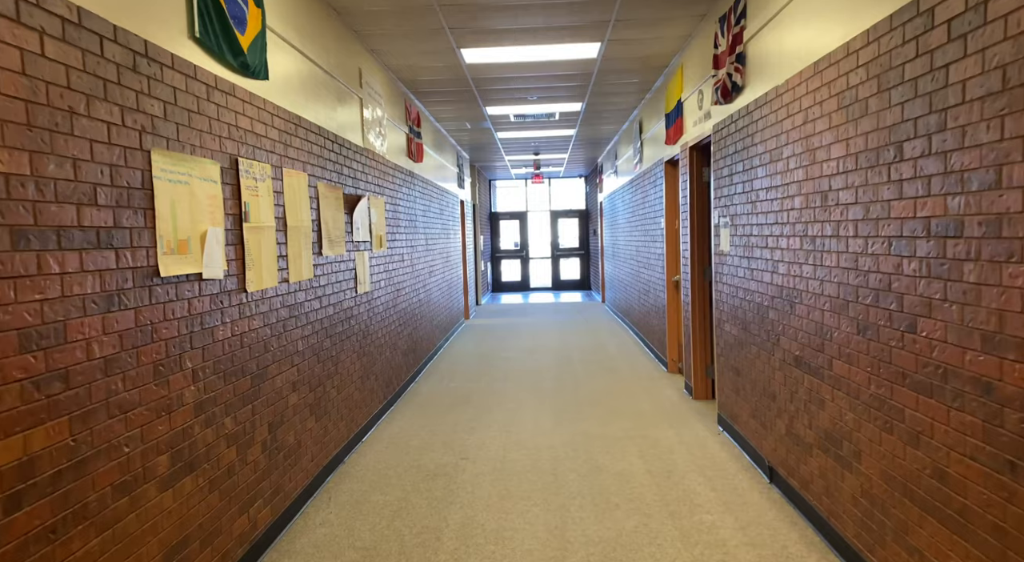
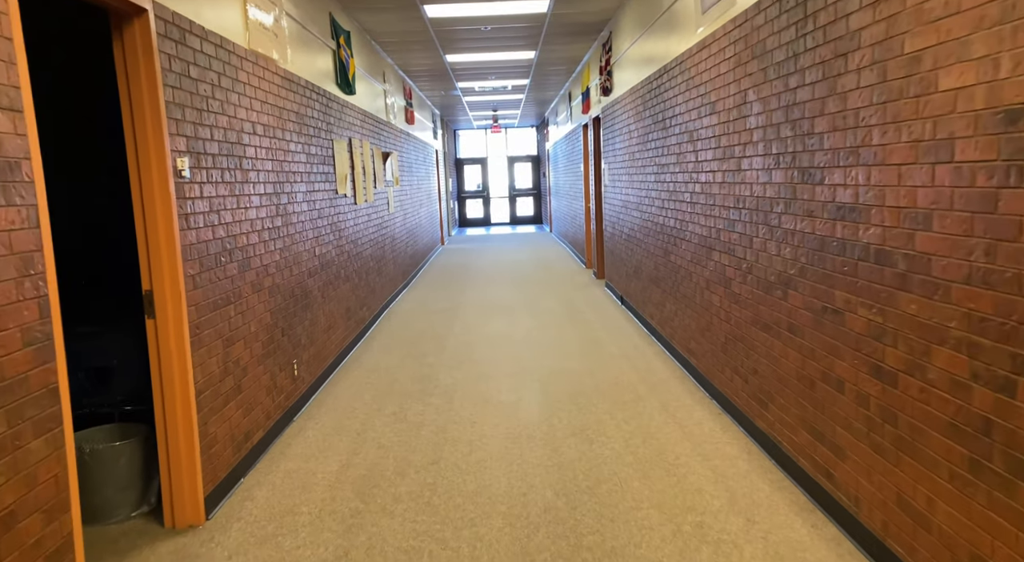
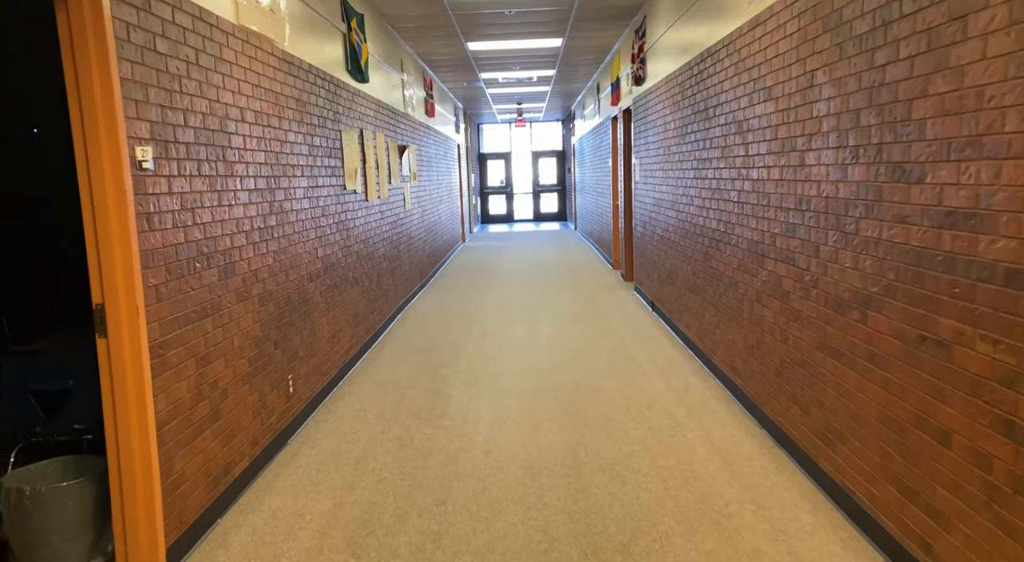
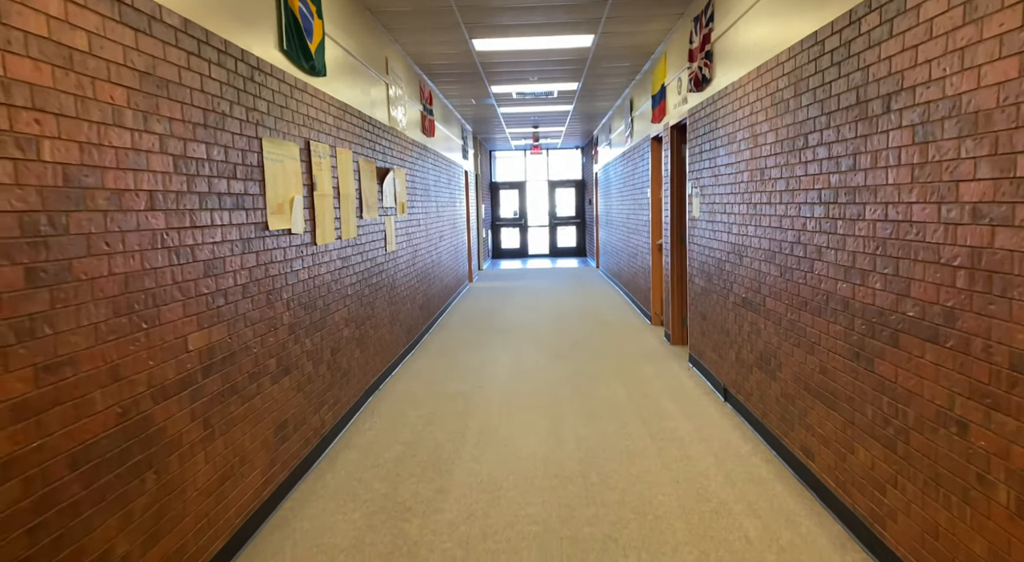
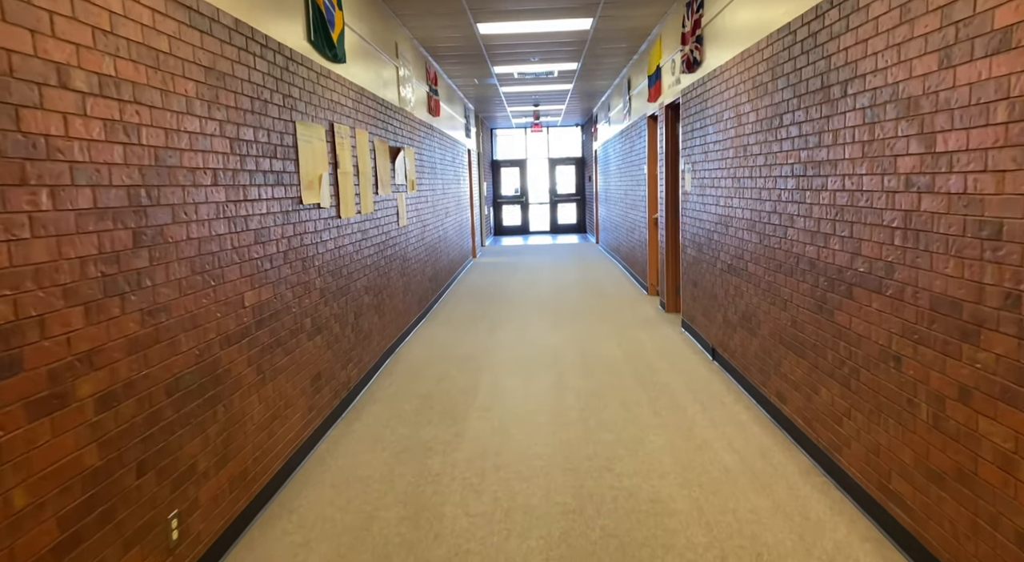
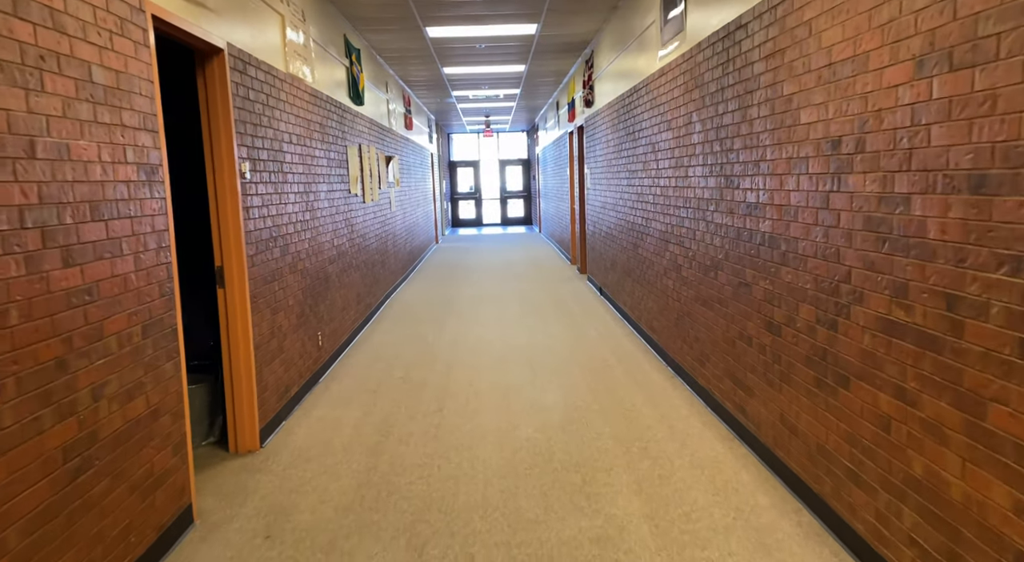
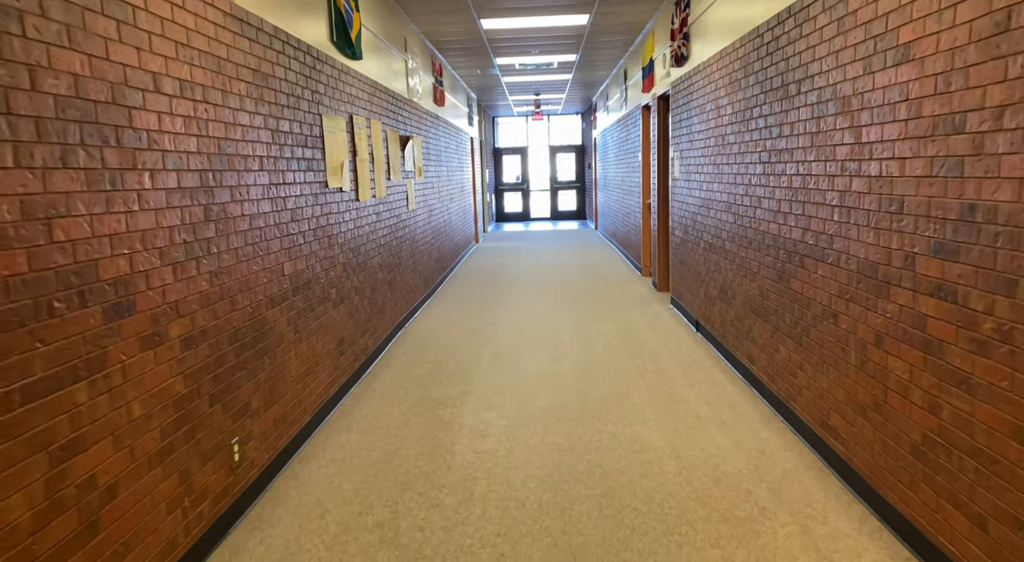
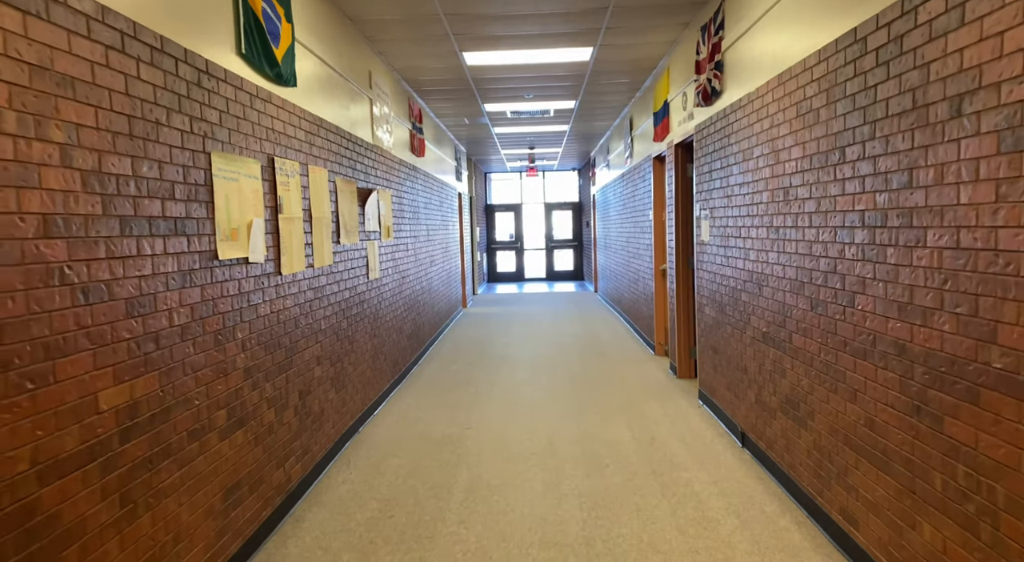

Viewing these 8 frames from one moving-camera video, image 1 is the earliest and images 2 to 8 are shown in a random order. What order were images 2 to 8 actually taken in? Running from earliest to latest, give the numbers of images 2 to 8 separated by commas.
8, 4, 5, 7, 3, 2, 6
